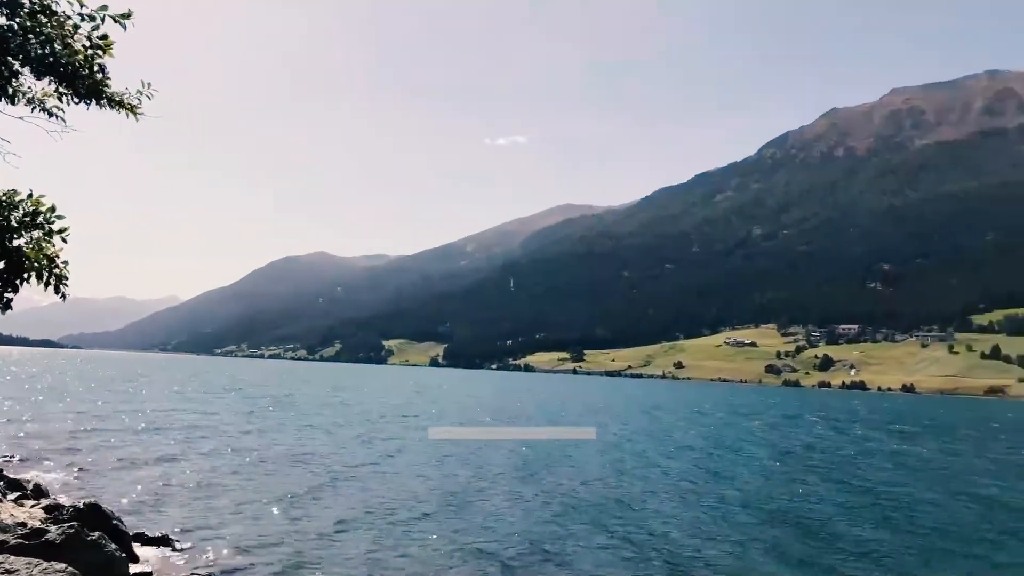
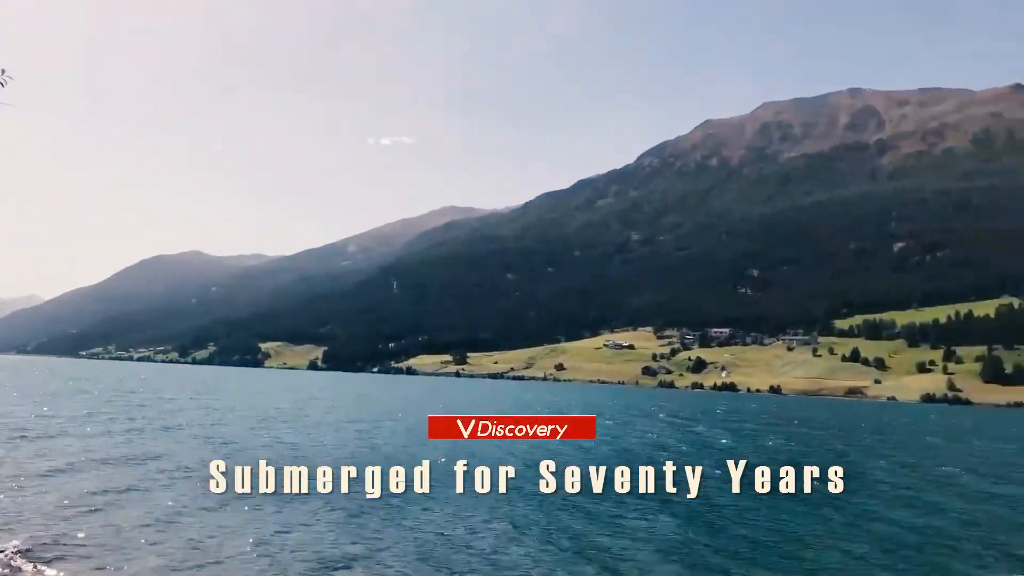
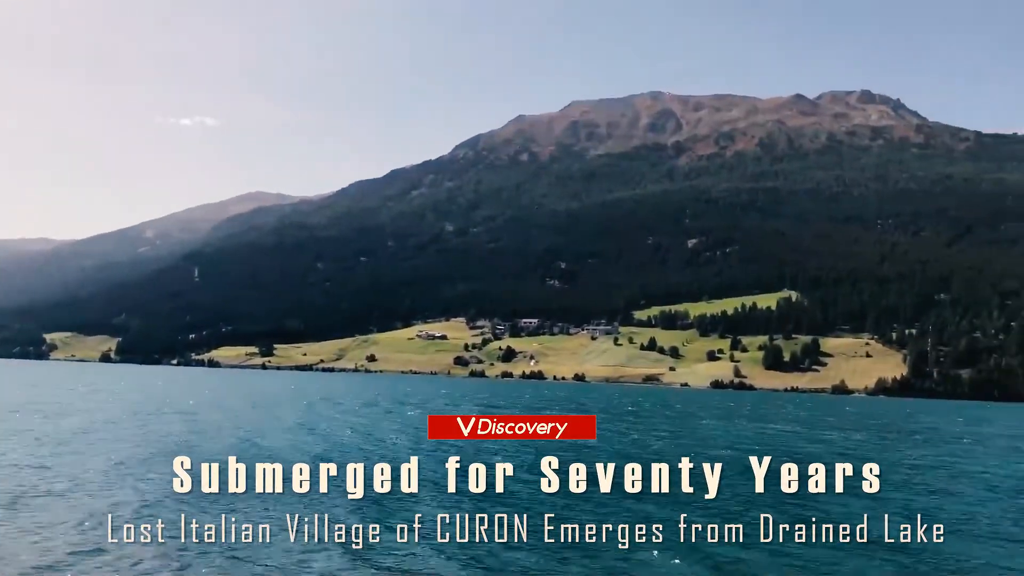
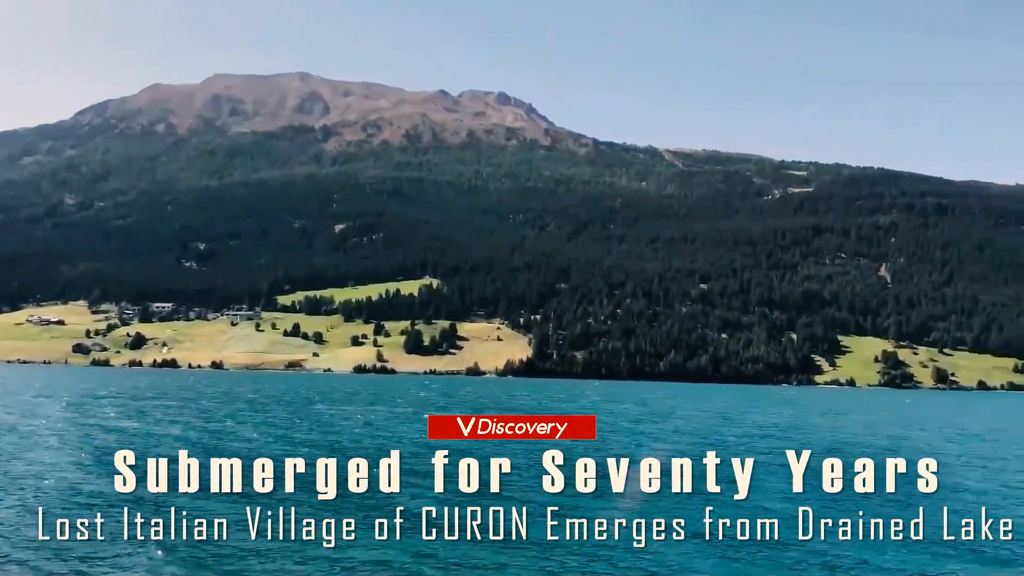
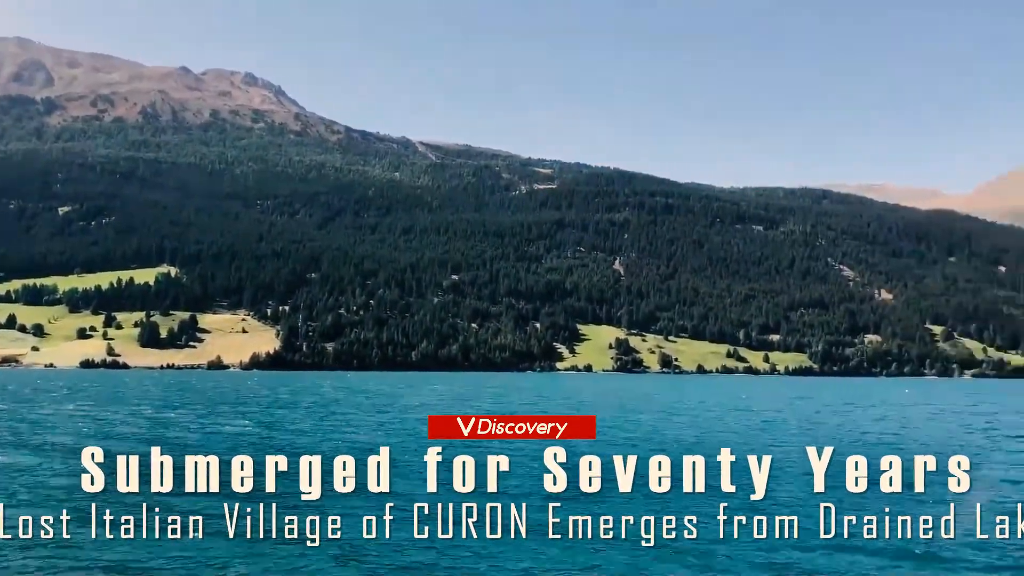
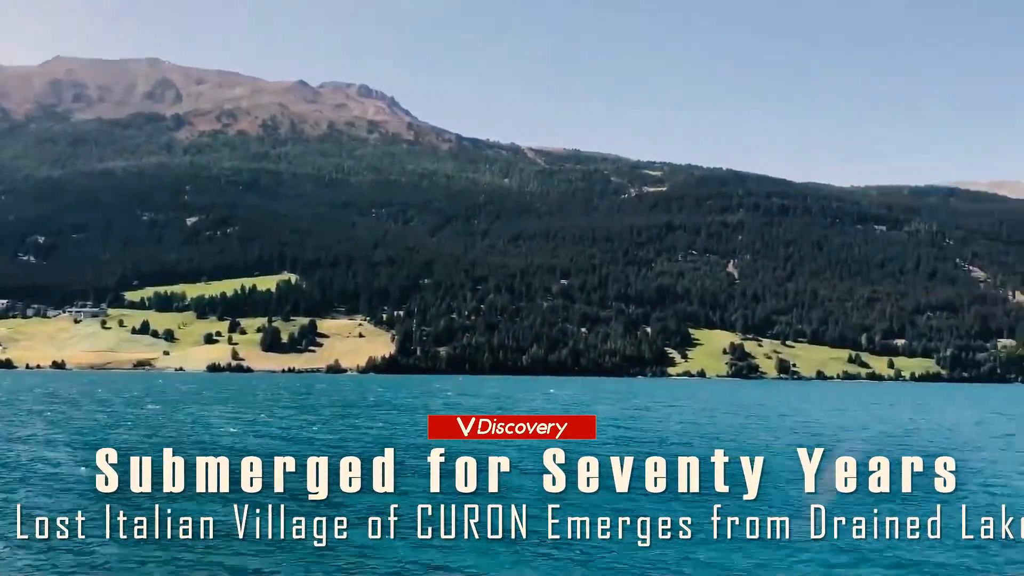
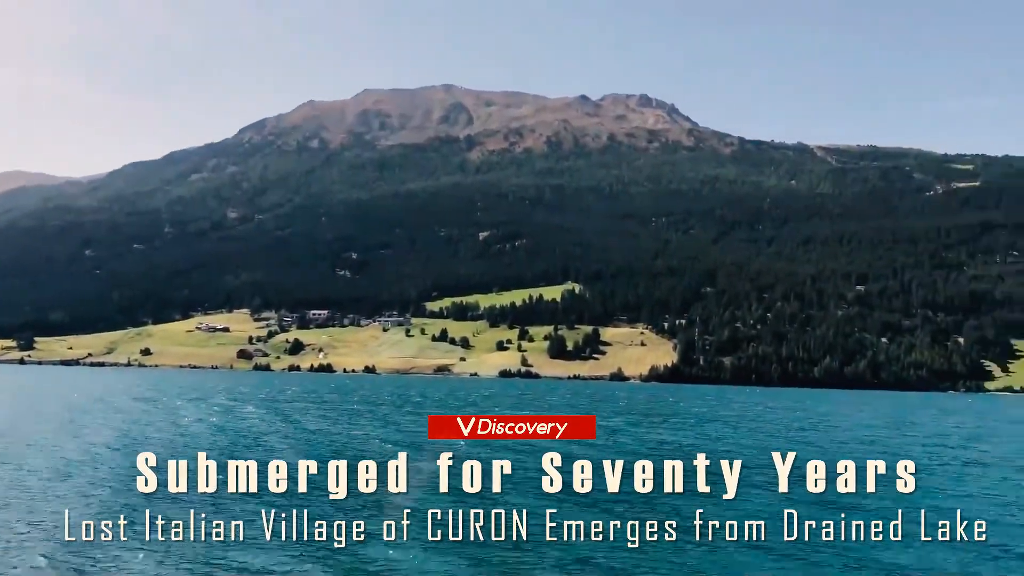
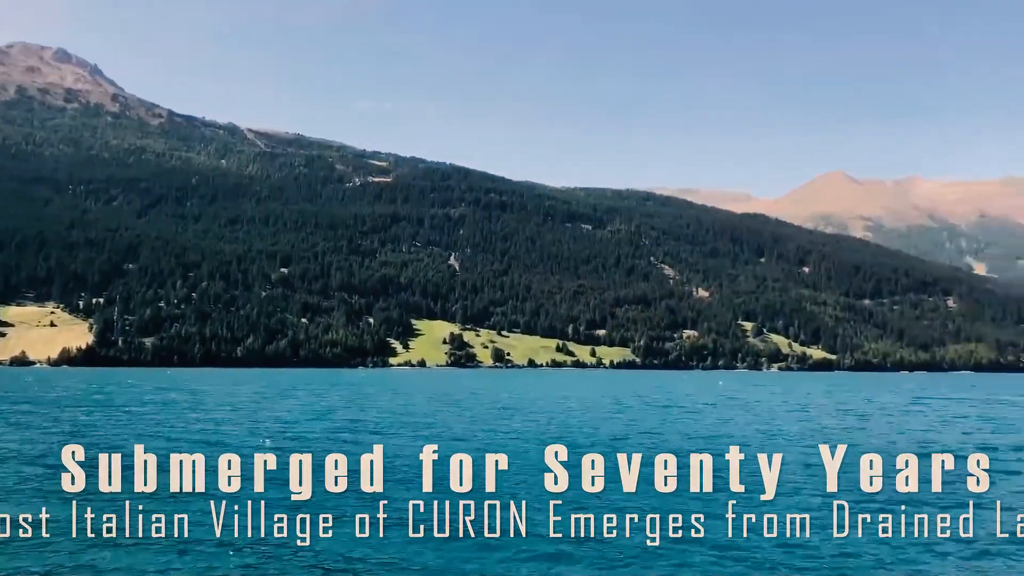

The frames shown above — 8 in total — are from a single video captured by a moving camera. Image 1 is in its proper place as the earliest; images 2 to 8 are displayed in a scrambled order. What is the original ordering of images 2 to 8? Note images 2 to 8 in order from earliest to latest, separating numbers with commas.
2, 3, 7, 4, 6, 5, 8
